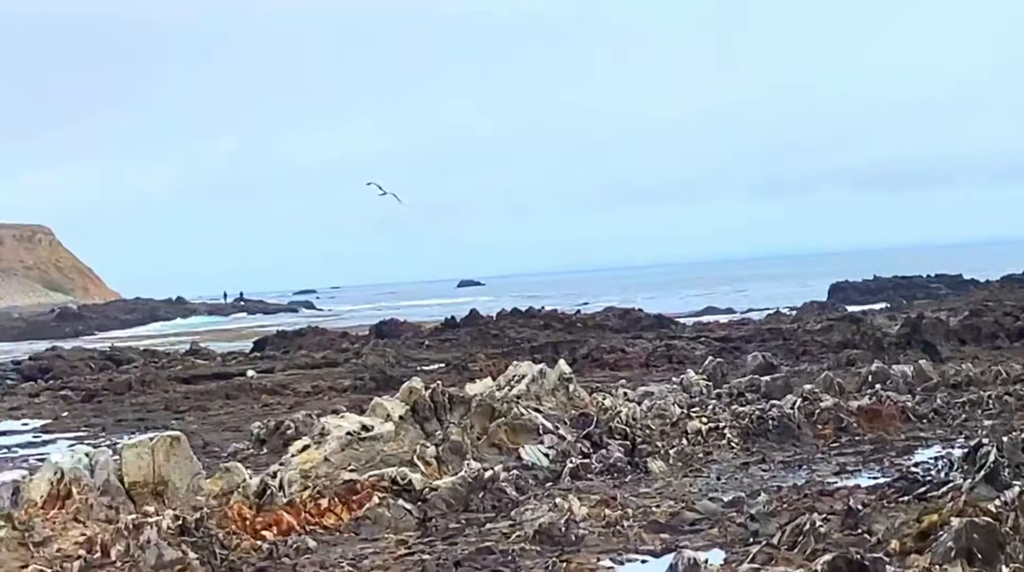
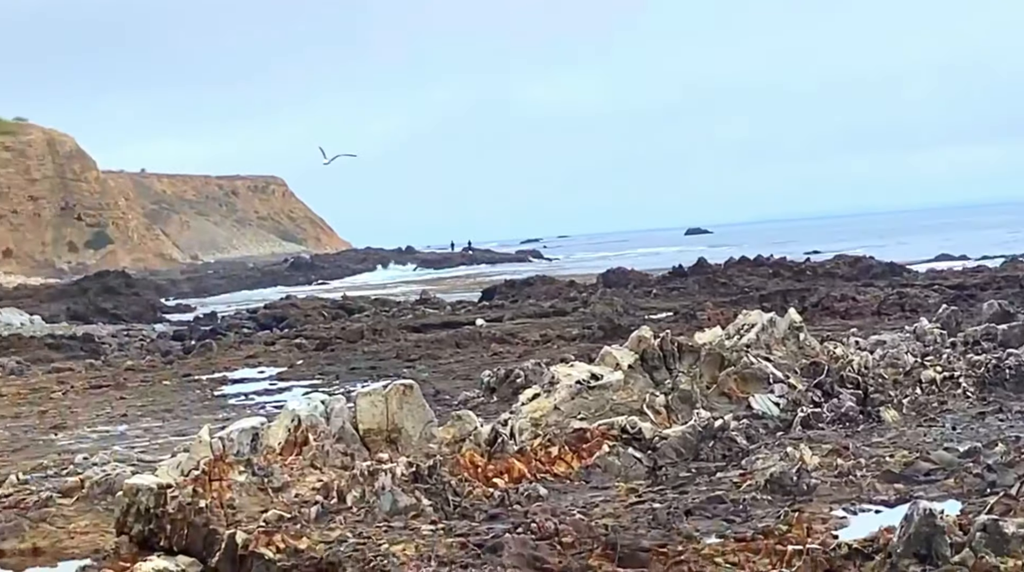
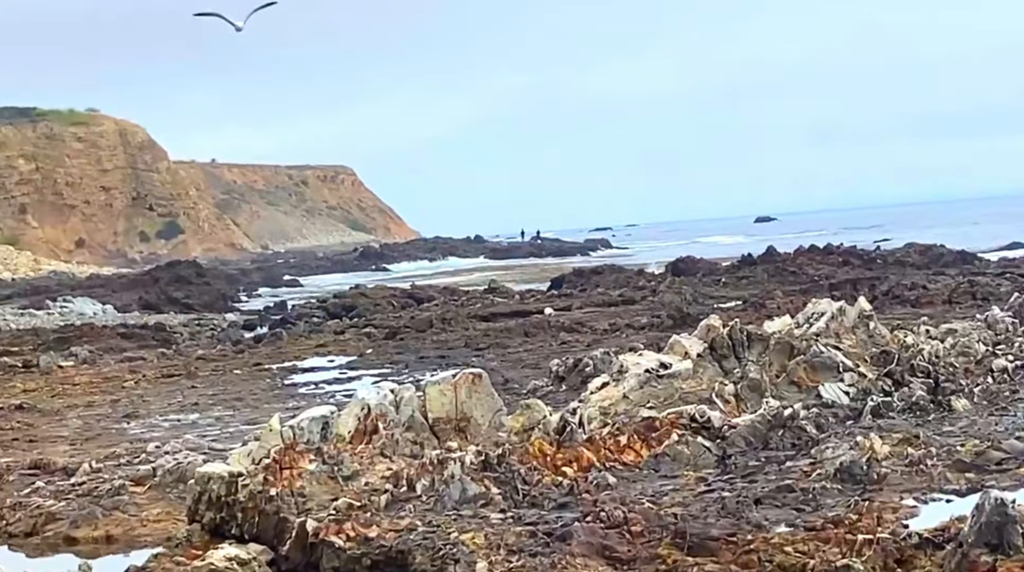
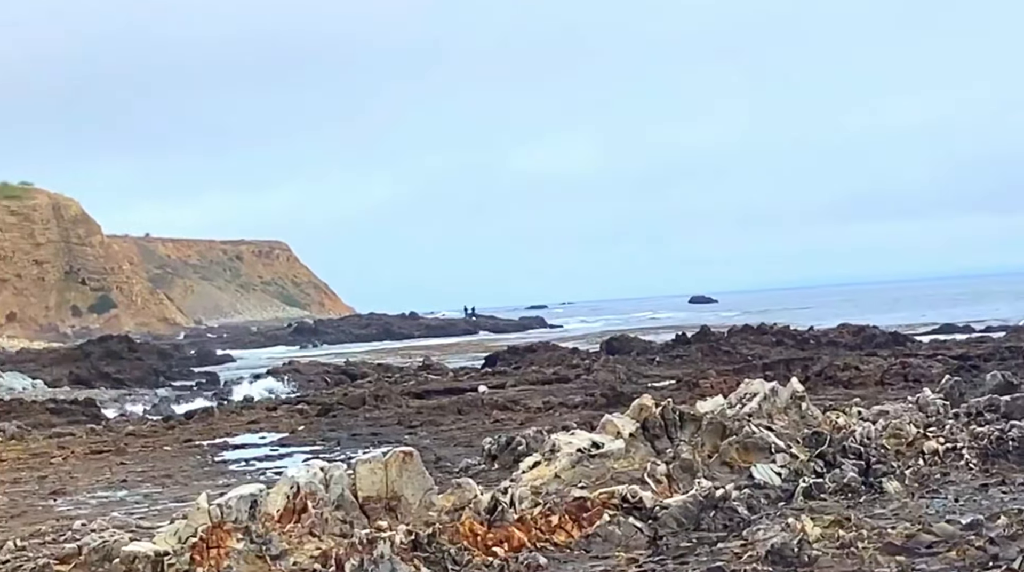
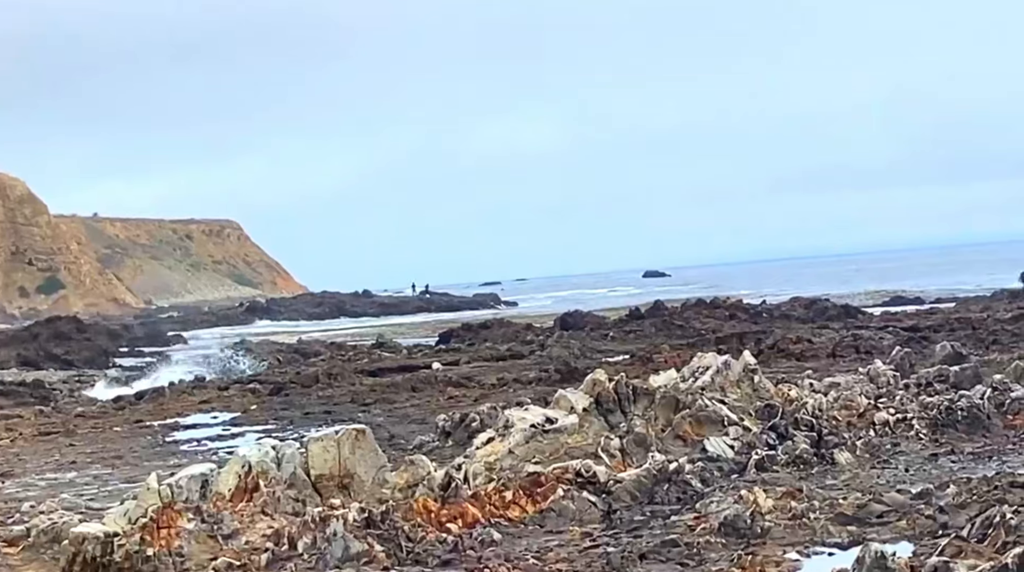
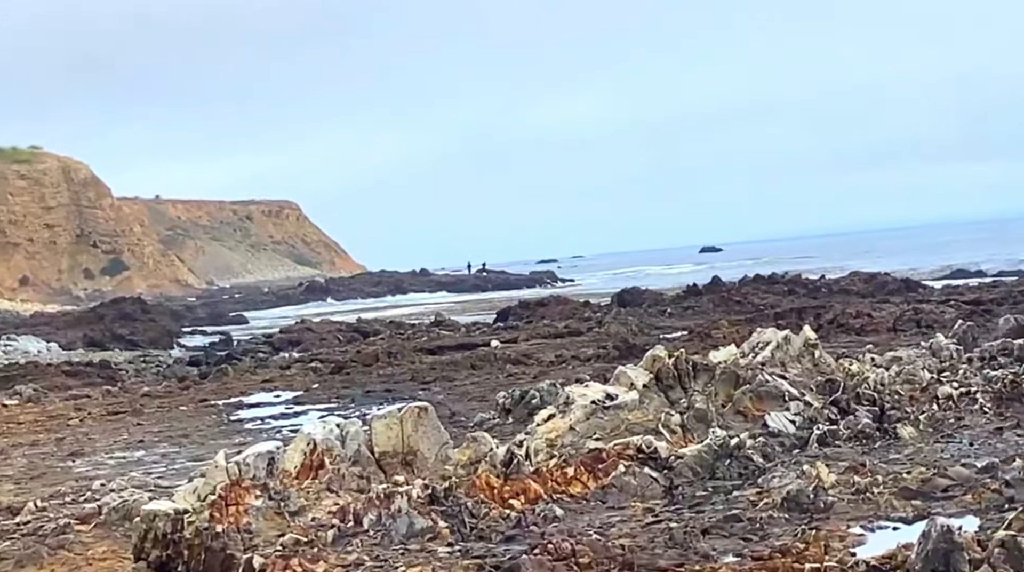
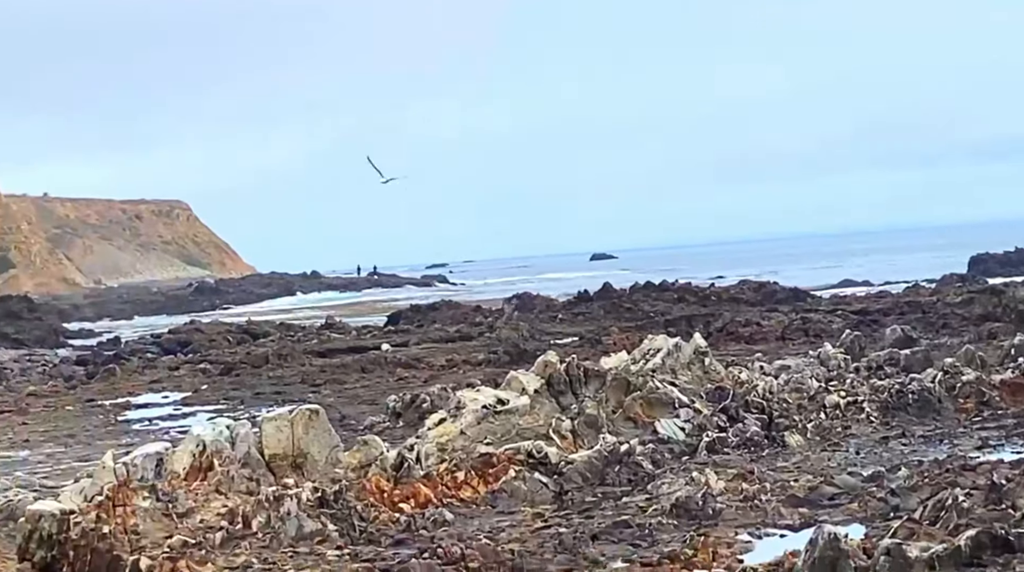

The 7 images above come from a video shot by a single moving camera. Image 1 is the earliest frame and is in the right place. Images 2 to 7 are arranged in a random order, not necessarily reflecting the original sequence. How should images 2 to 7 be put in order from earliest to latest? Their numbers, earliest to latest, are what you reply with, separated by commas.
7, 2, 3, 6, 5, 4
